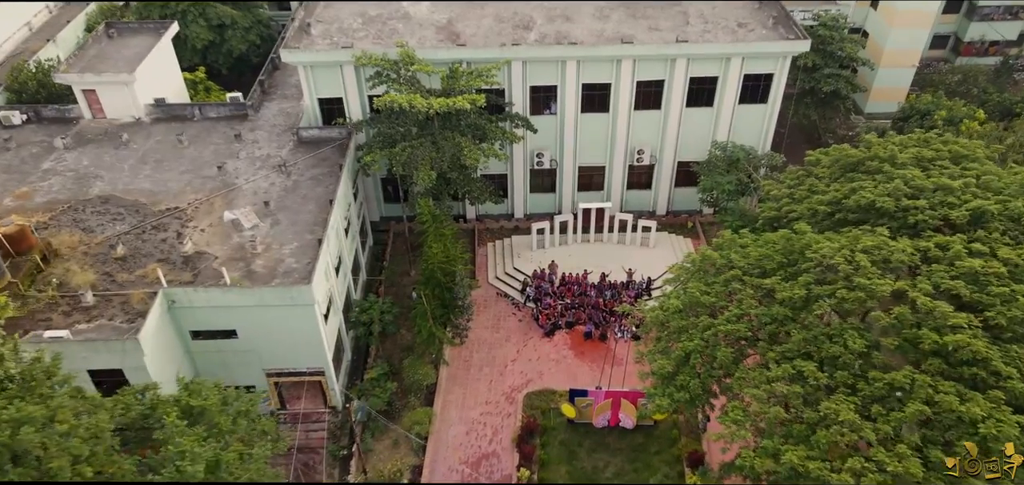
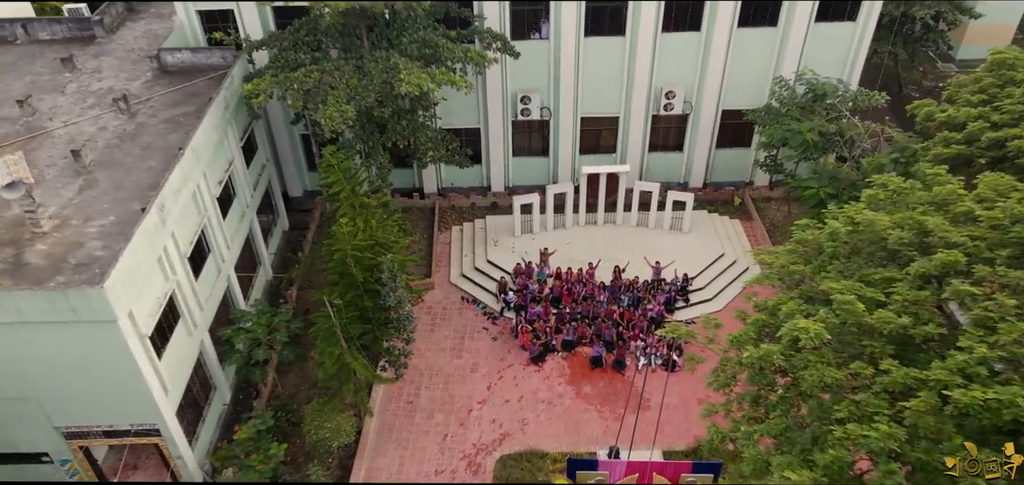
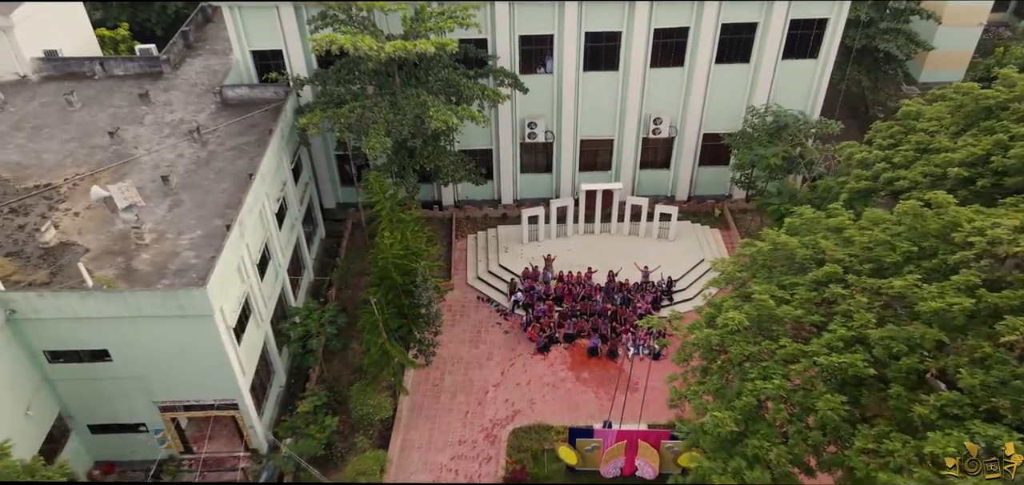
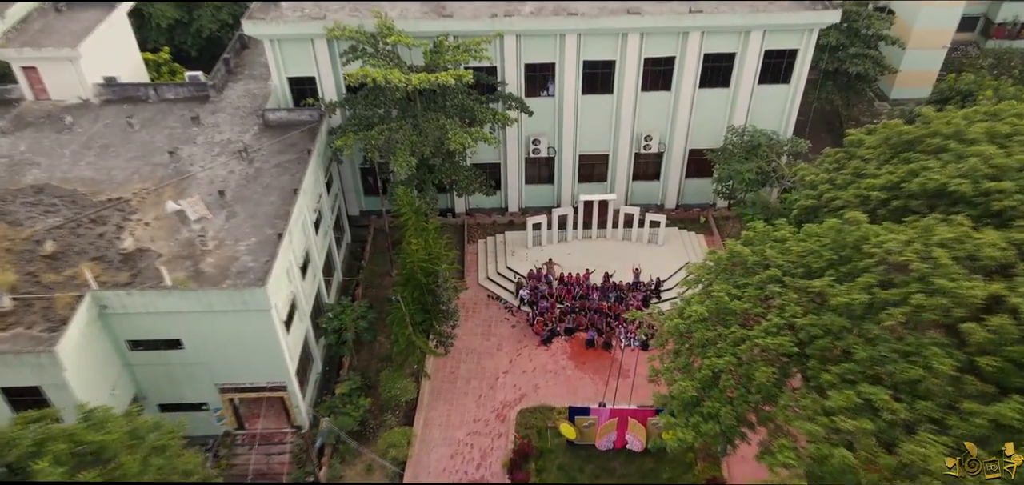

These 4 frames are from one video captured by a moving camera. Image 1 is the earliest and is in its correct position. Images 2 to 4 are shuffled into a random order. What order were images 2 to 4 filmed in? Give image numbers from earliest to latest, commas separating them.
4, 3, 2
